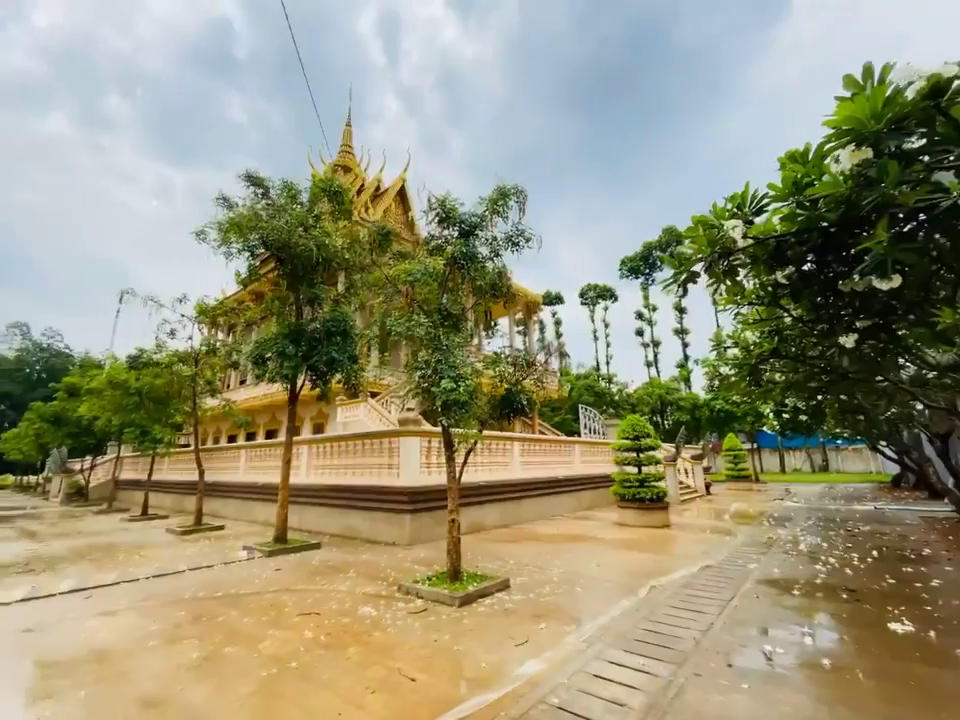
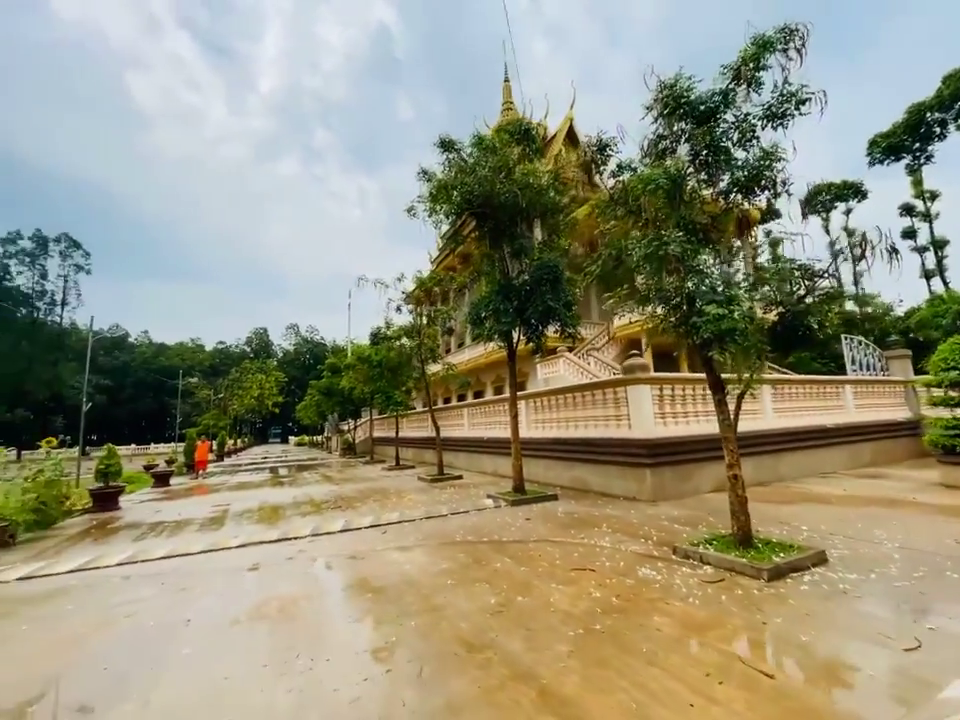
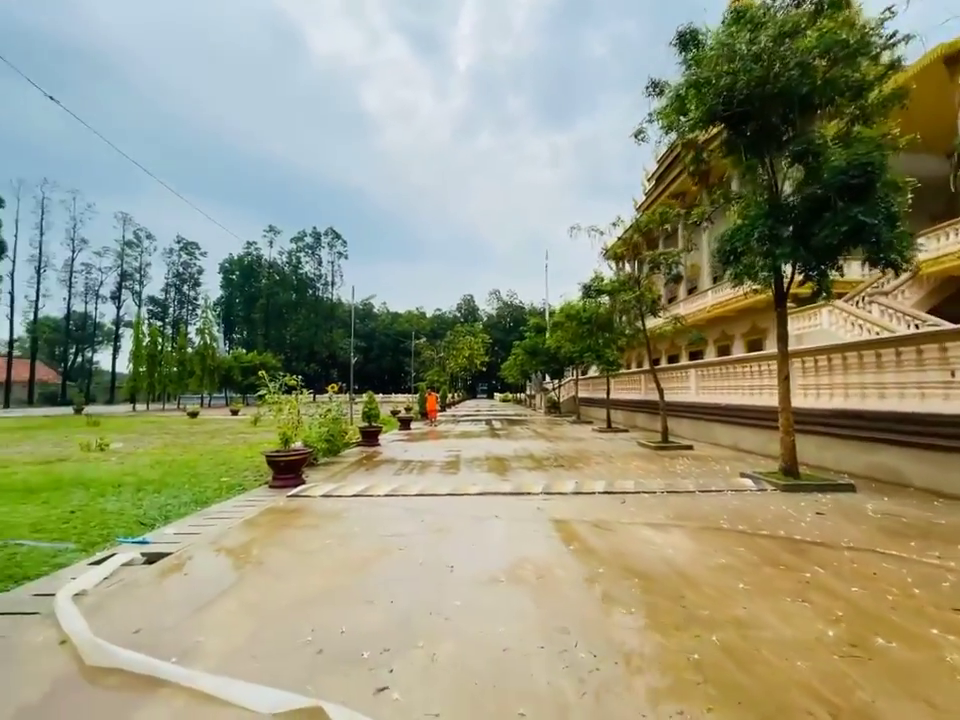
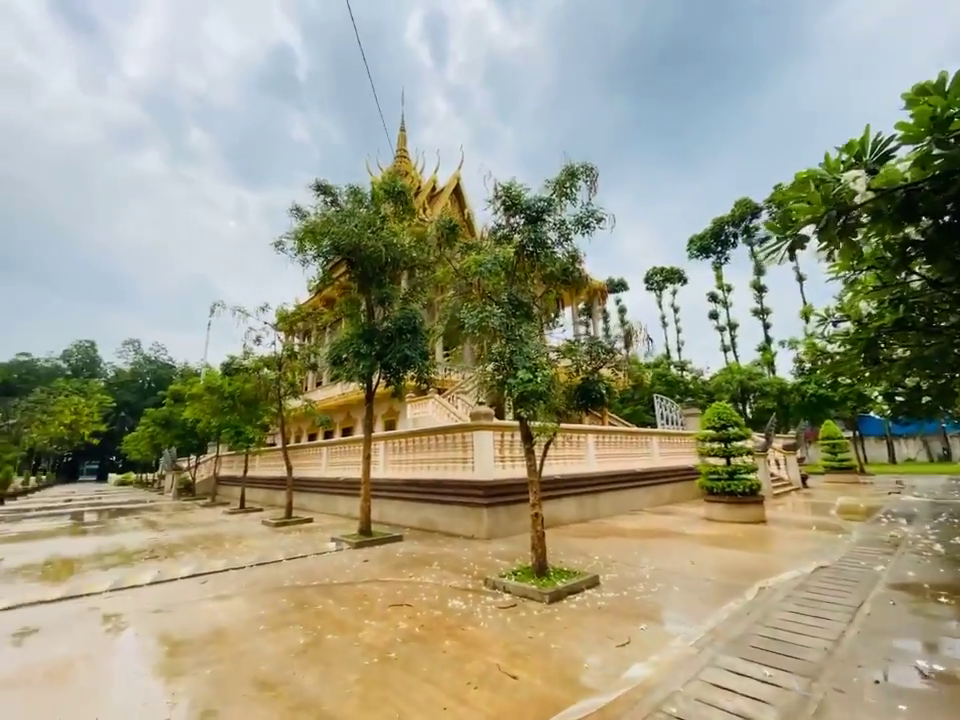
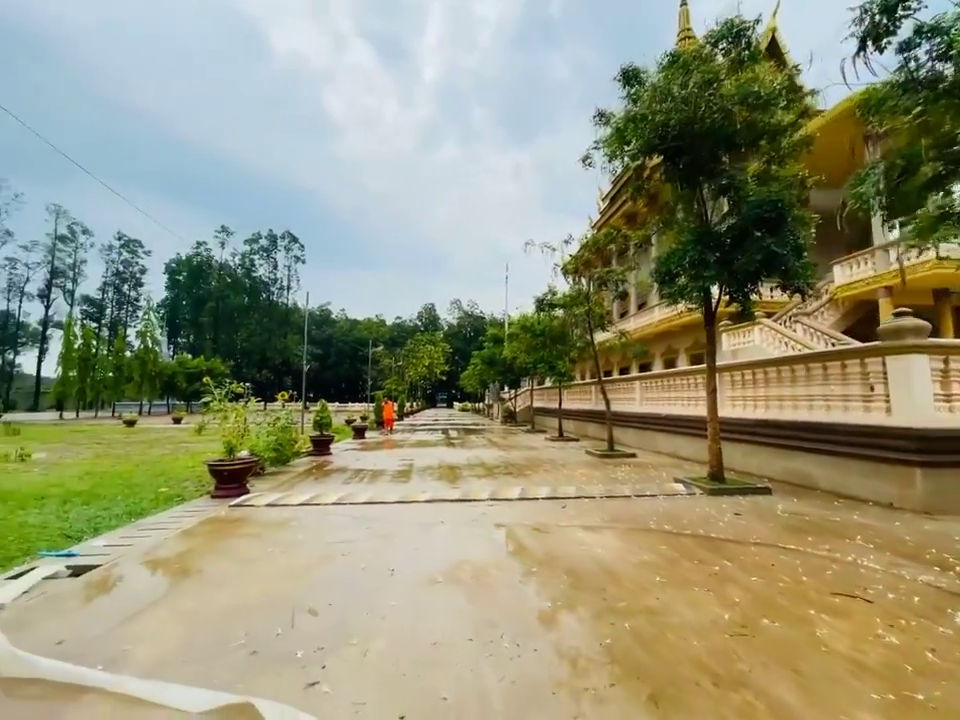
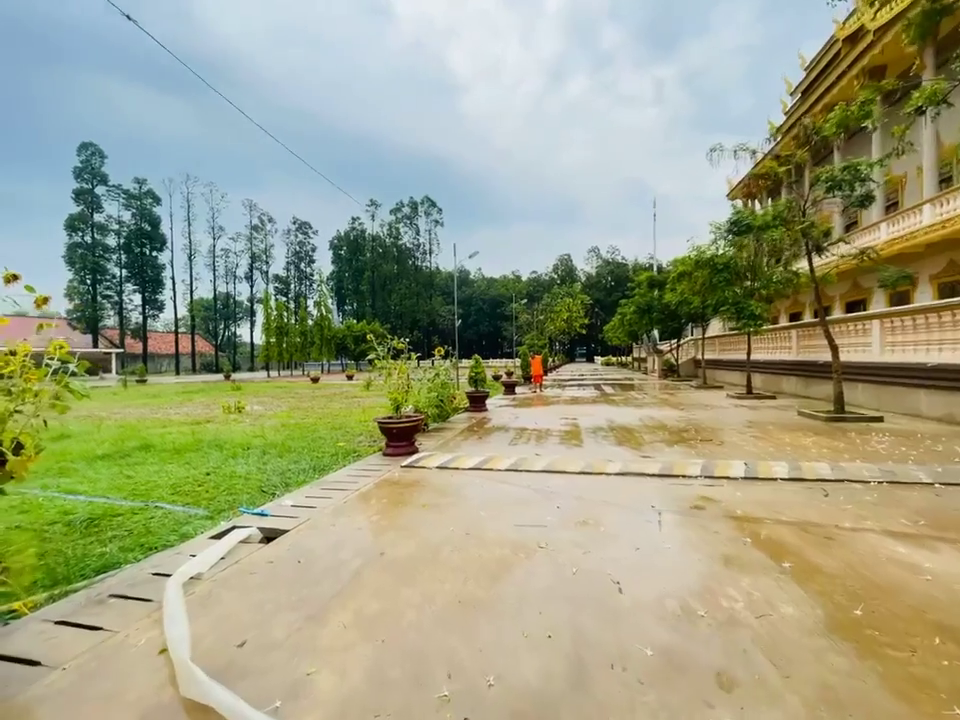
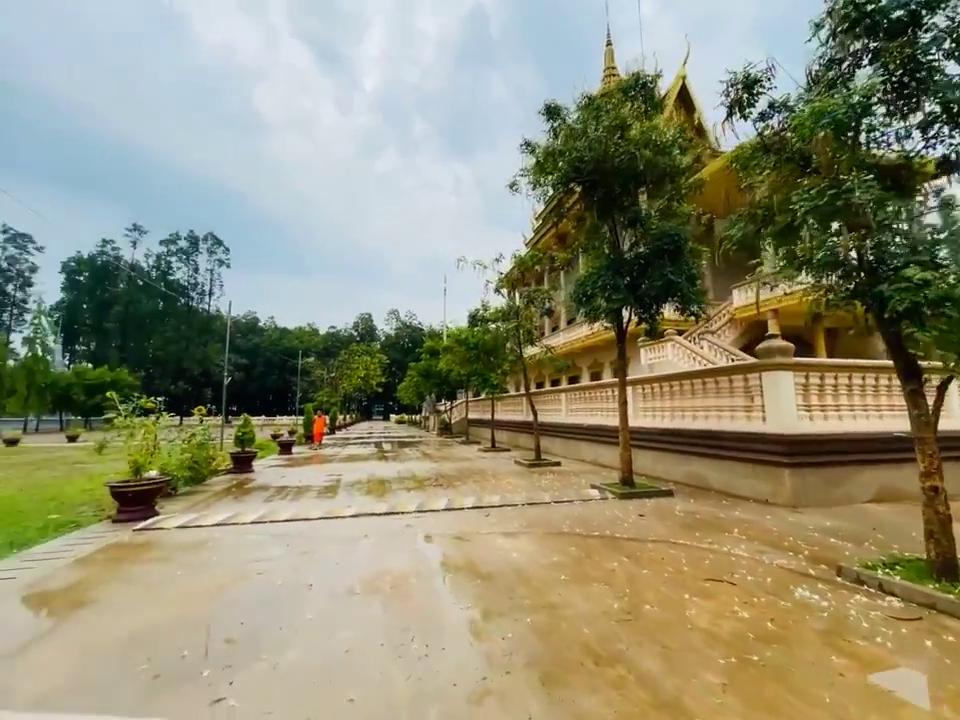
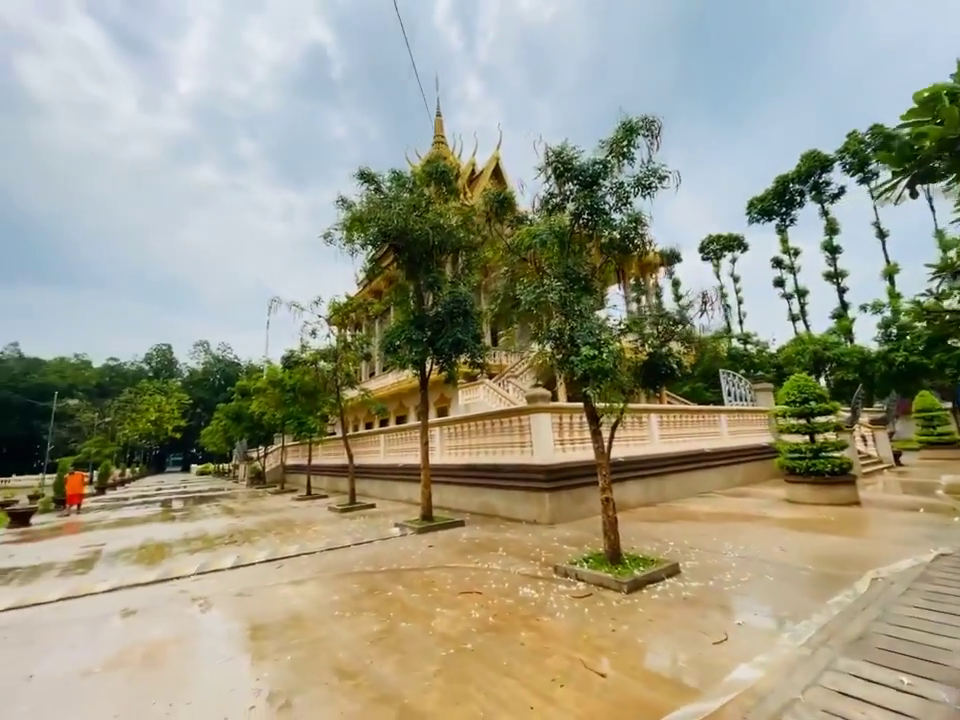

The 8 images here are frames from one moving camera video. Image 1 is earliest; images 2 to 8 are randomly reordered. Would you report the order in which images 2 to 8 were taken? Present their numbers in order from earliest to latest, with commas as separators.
4, 8, 2, 7, 5, 3, 6
